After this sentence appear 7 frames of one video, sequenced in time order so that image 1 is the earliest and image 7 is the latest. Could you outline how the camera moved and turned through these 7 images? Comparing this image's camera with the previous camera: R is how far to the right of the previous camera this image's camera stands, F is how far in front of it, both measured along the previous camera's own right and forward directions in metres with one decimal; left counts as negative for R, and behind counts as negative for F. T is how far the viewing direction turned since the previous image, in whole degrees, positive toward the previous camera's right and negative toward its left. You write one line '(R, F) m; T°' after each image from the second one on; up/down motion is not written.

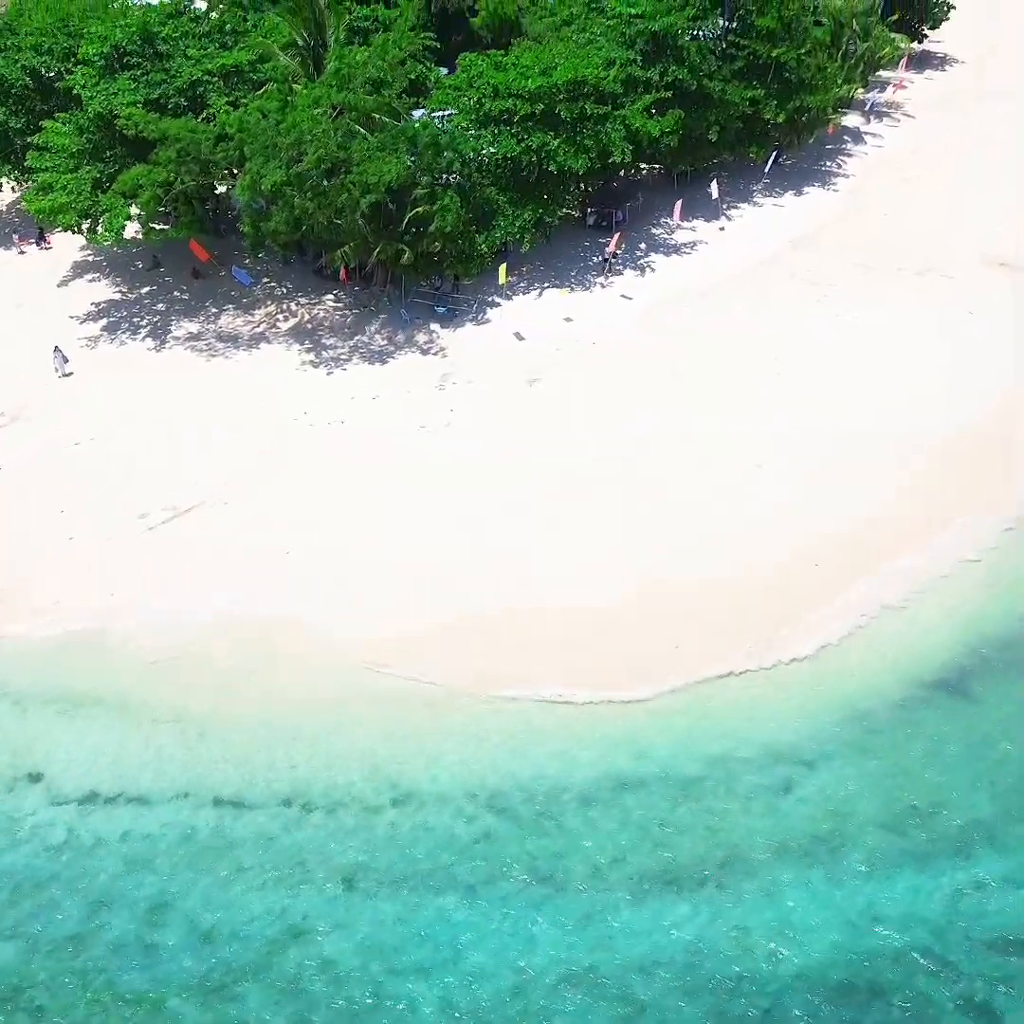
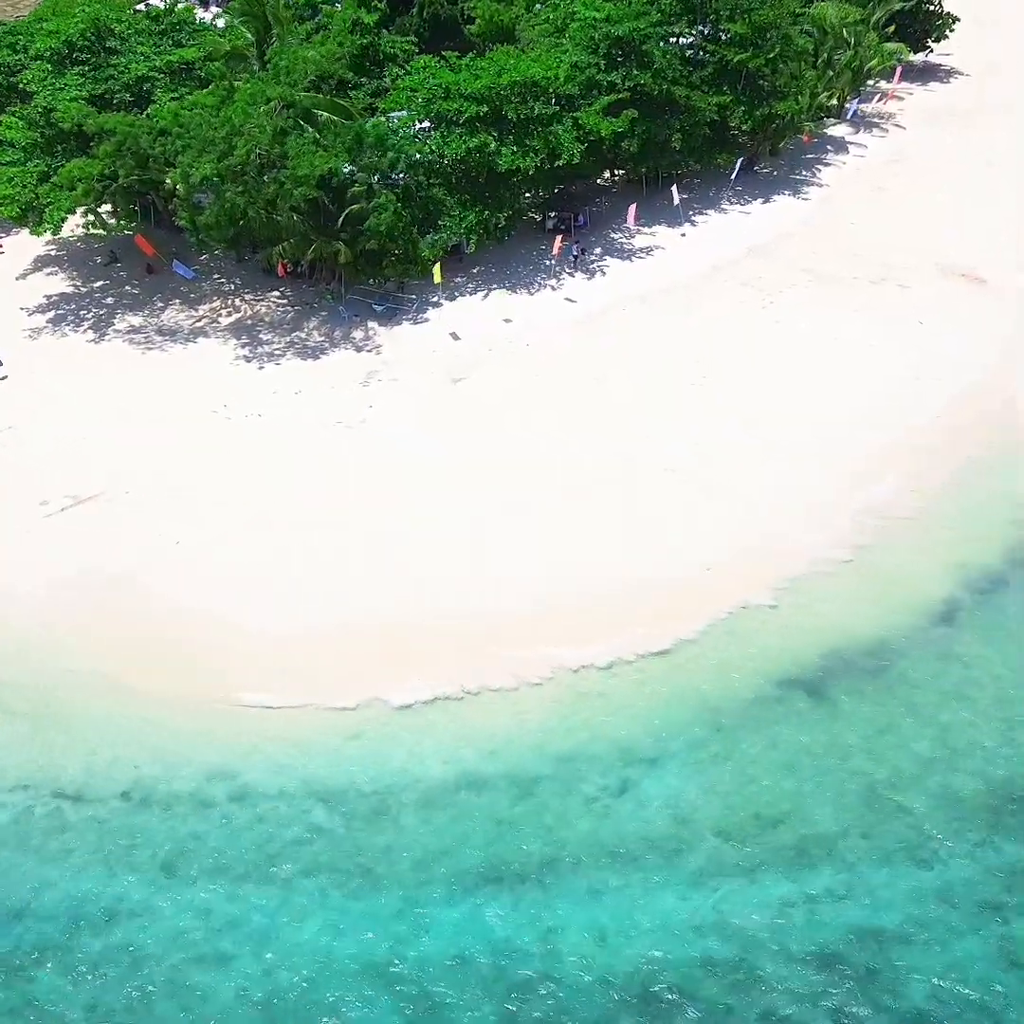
(+2.6, +0.3) m; -3°
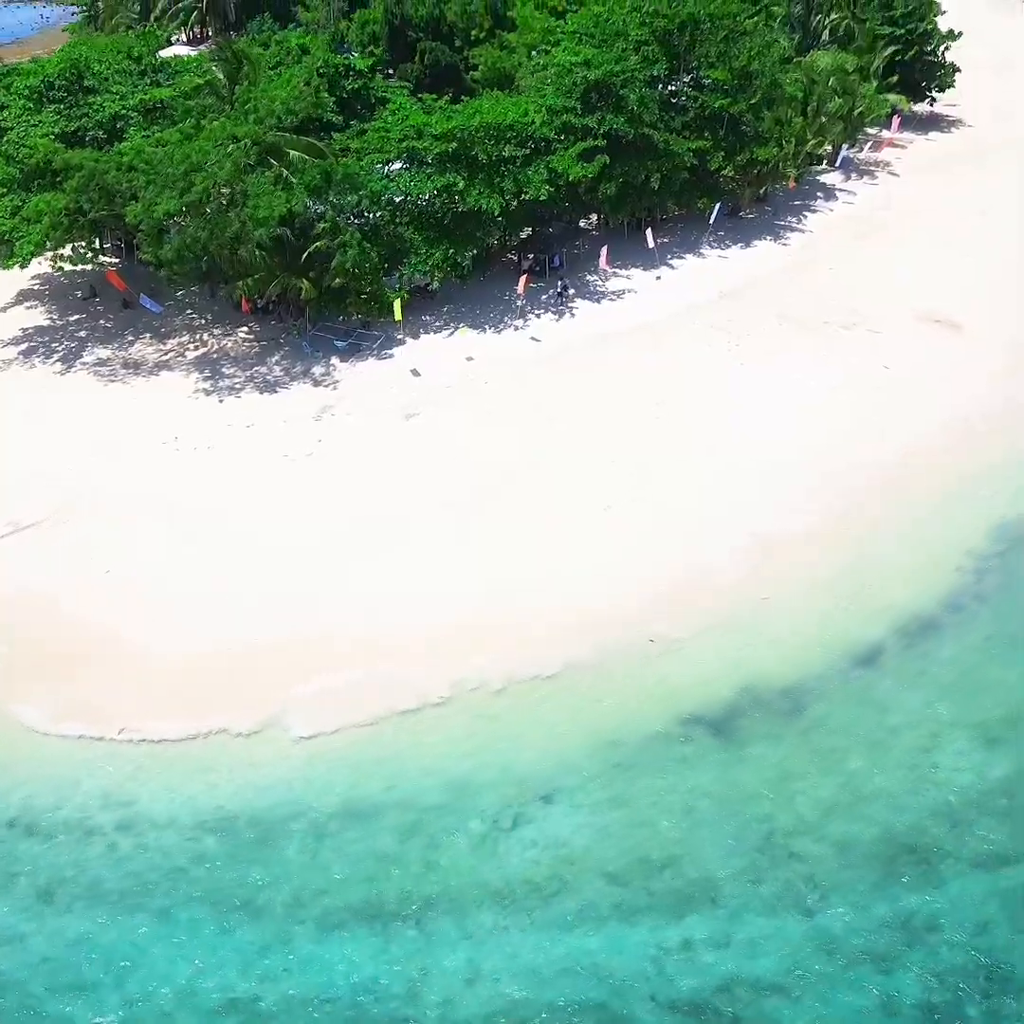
(+1.8, +0.2) m; -2°
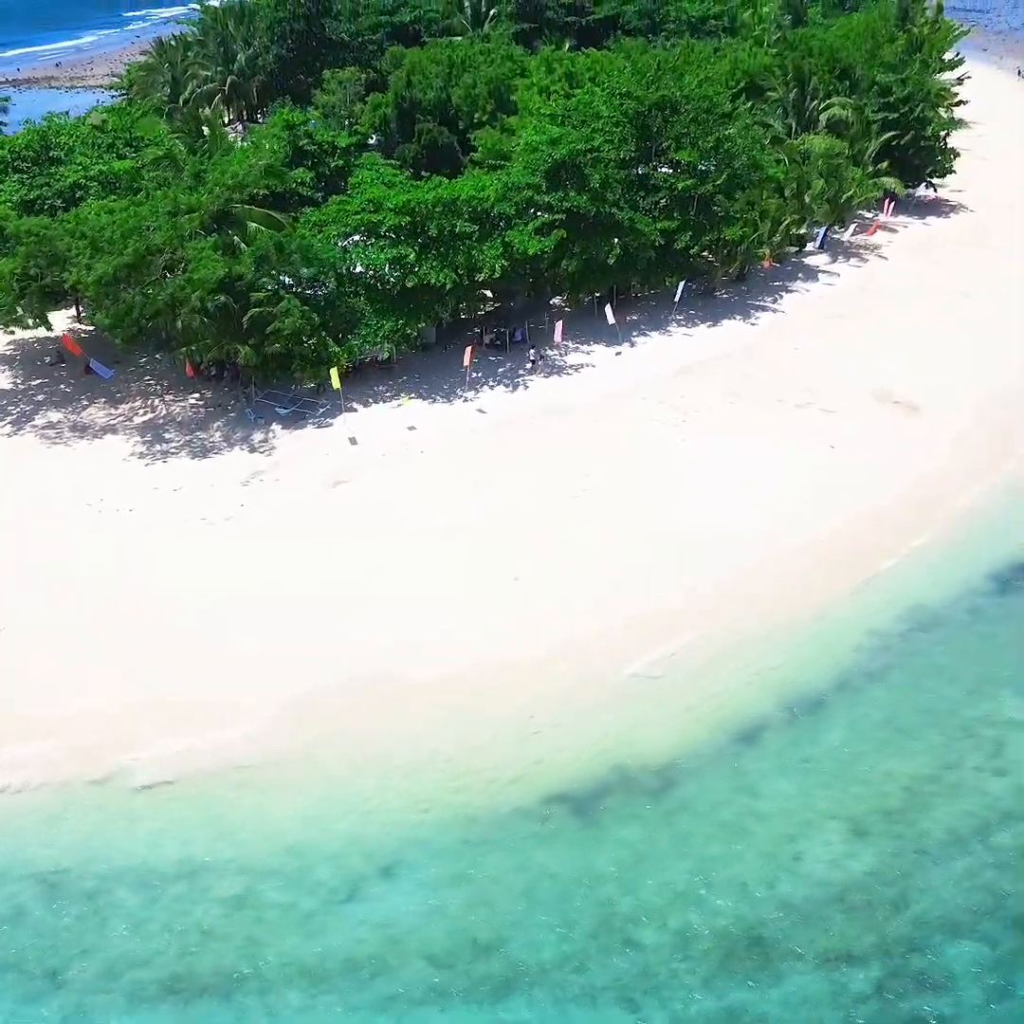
(+2.5, +0.4) m; -3°
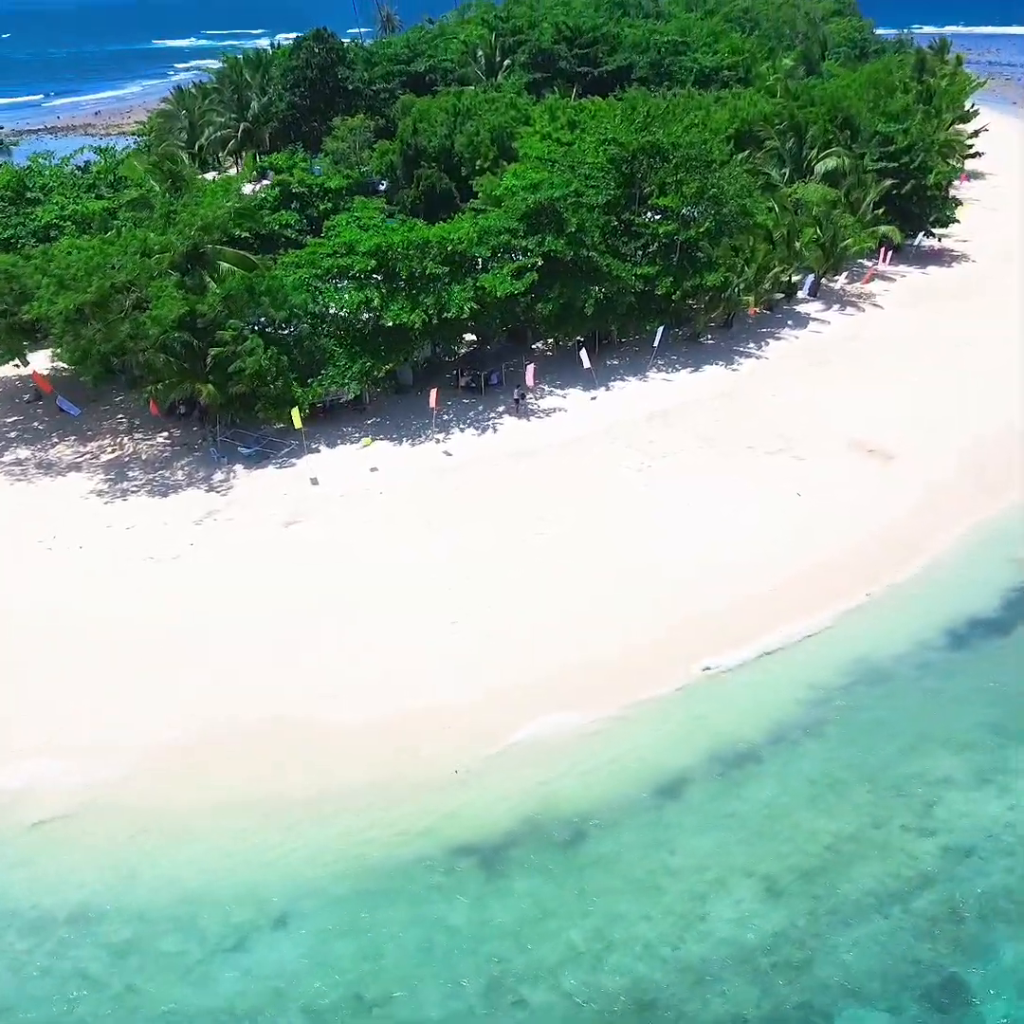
(+1.6, +0.3) m; -2°
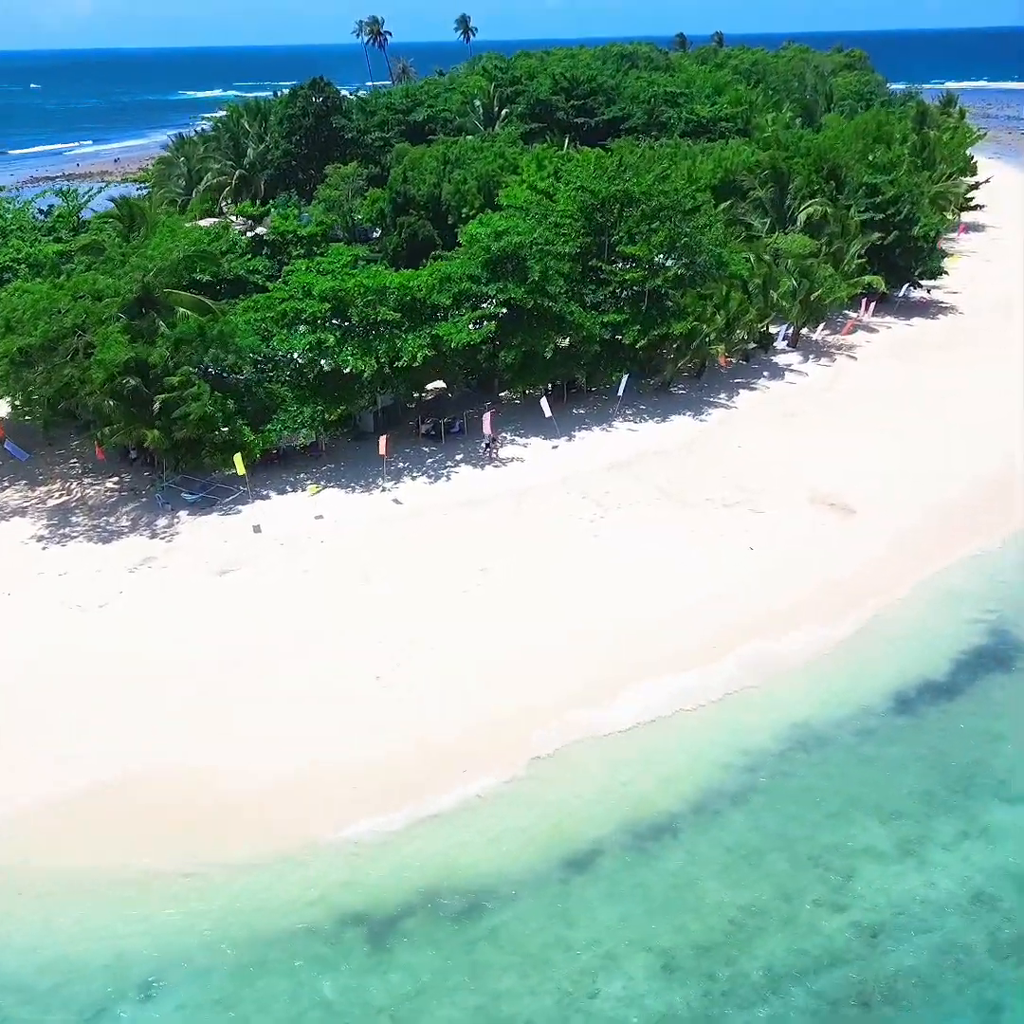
(+1.5, +0.6) m; -1°
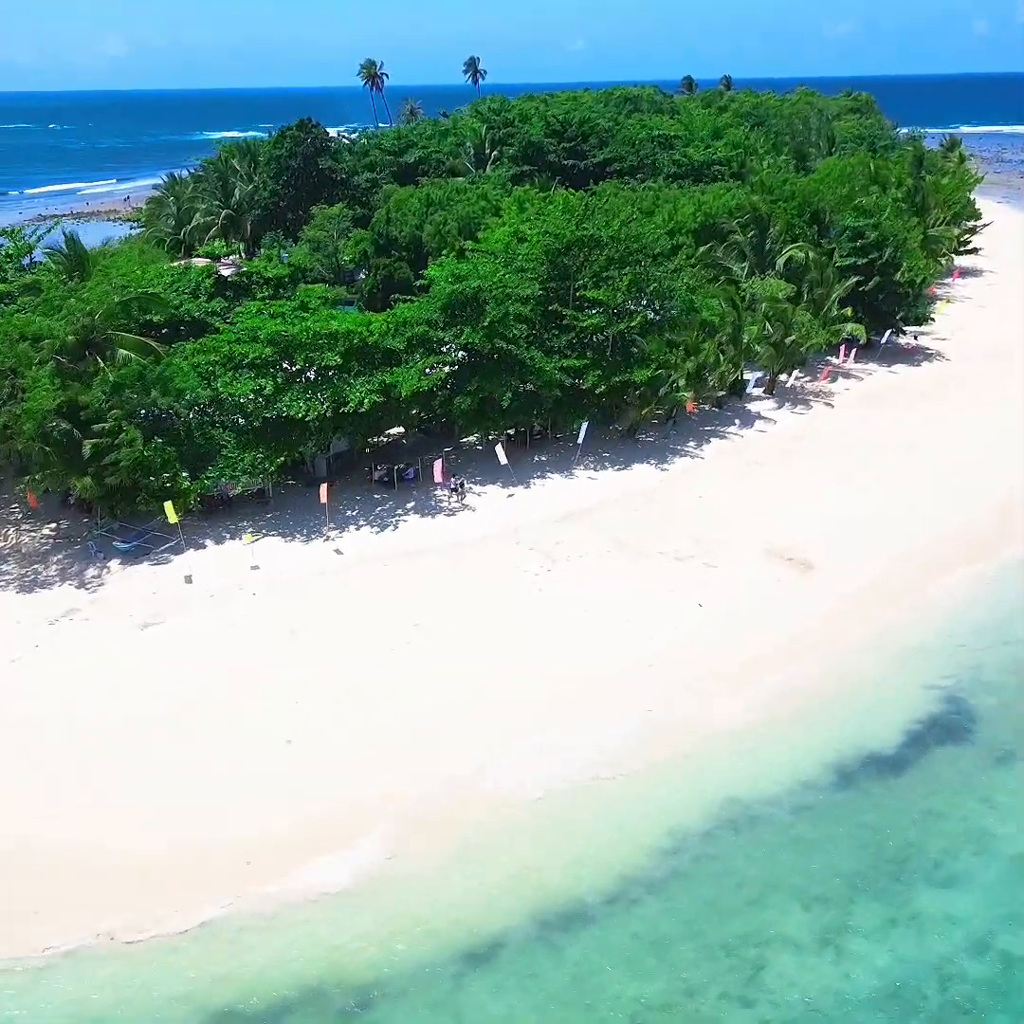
(+1.4, +1.0) m; -1°
